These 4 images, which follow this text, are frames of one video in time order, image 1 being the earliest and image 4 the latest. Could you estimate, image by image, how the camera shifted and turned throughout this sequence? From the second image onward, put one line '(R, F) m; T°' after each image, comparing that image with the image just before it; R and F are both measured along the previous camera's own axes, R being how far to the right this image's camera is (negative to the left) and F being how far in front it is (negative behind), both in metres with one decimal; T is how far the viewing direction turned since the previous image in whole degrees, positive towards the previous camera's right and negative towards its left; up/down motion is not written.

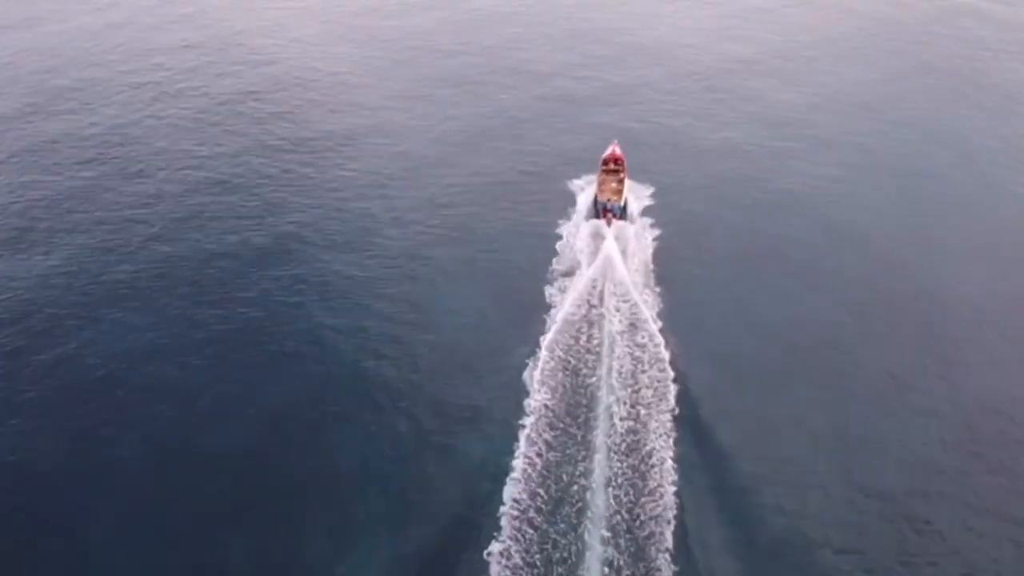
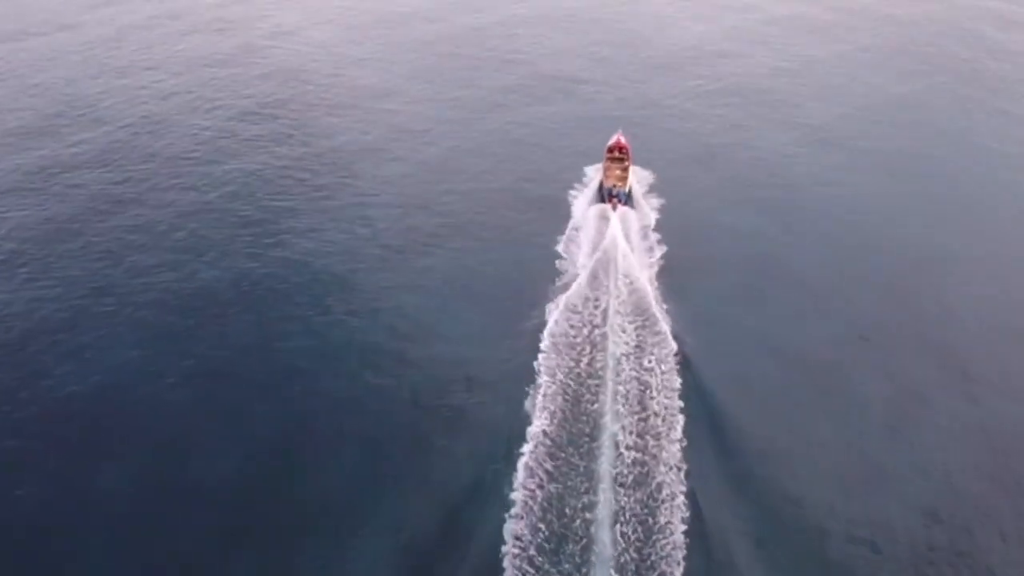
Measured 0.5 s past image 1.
(+2.1, +1.0) m; -8°
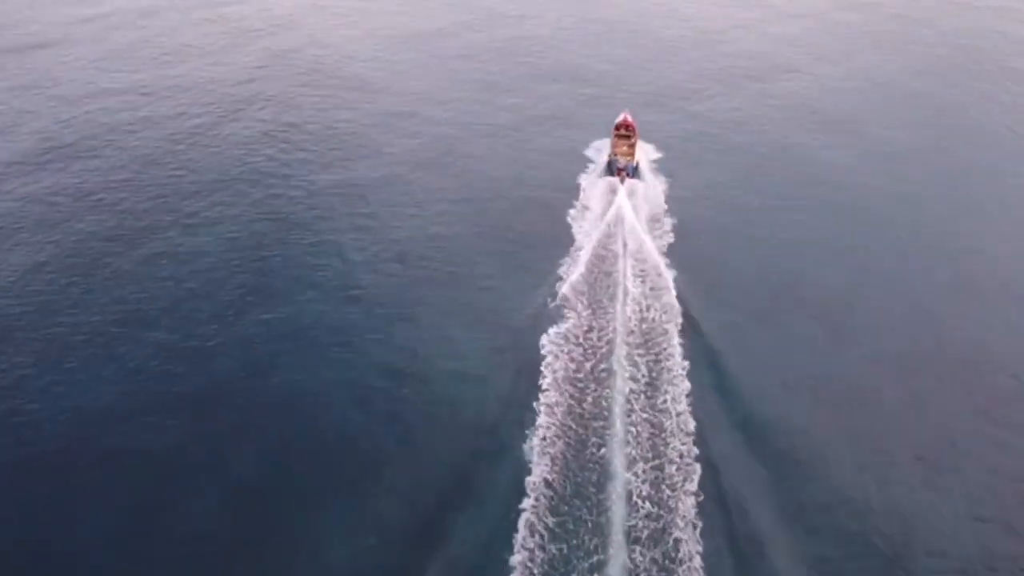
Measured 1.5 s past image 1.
(0.0, +1.2) m; 0°
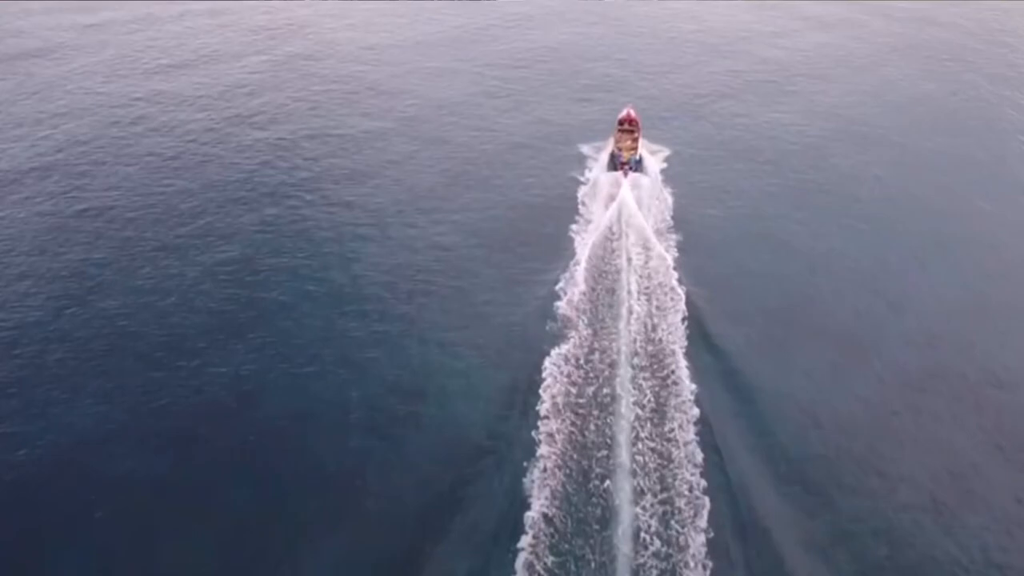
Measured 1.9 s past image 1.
(+0.1, +0.9) m; 0°
